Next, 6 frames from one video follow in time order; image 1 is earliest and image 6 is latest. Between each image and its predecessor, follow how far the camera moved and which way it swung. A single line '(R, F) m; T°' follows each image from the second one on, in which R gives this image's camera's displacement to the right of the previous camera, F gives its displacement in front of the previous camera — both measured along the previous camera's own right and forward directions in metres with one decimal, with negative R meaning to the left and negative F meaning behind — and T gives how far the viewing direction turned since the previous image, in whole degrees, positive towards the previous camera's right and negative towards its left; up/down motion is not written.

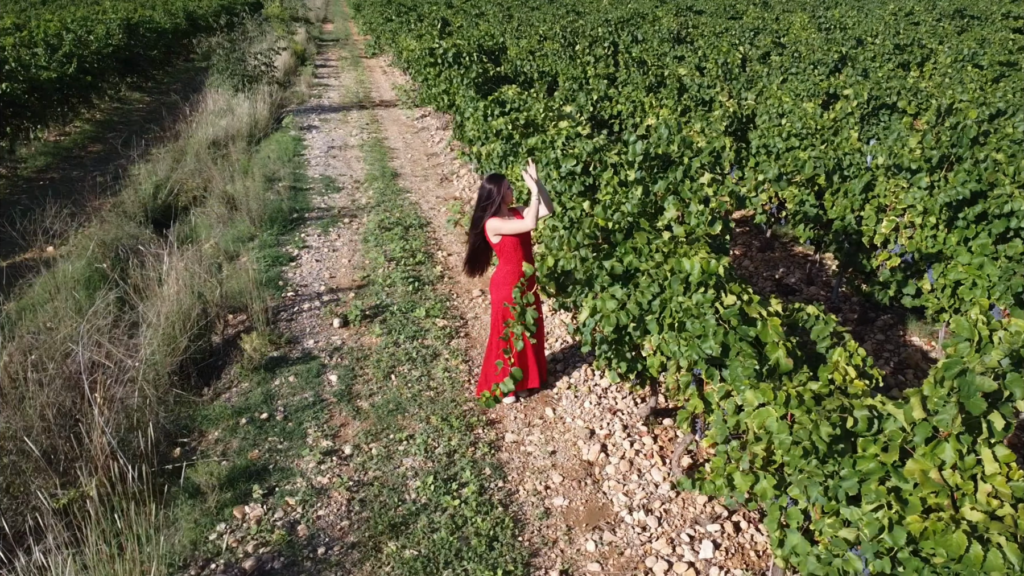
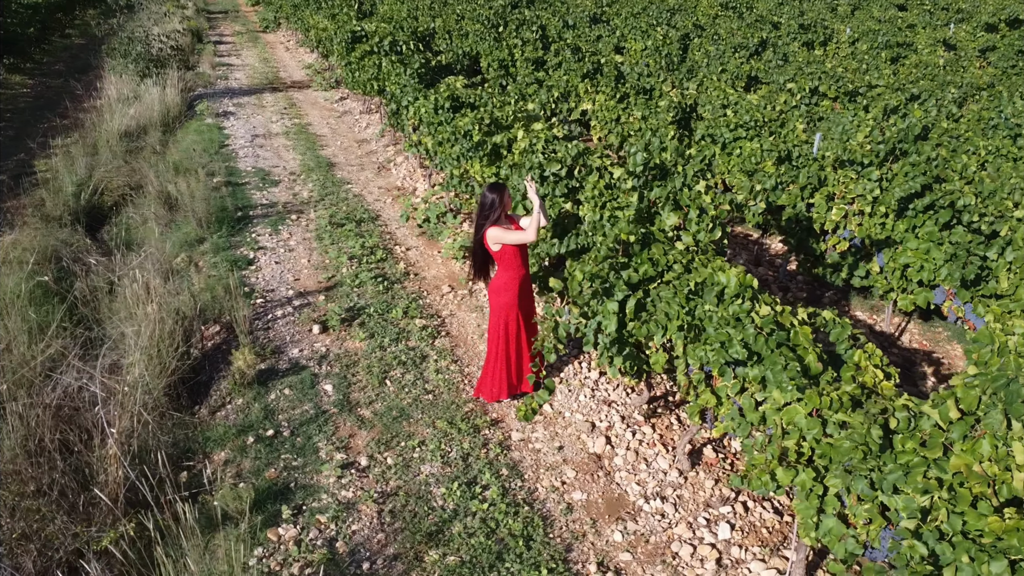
(-0.7, -0.1) m; +8°
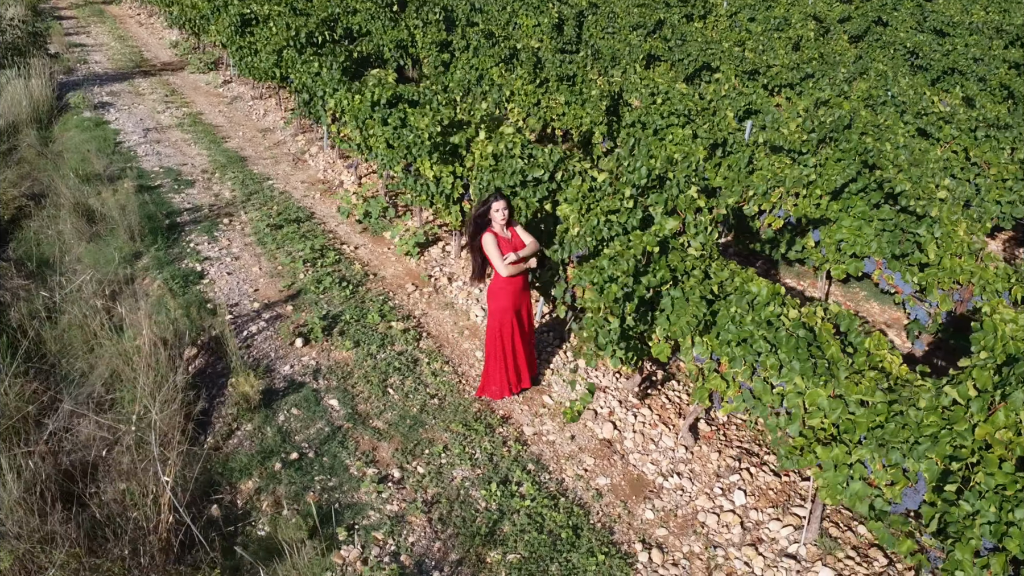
(-1.0, -0.2) m; +10°
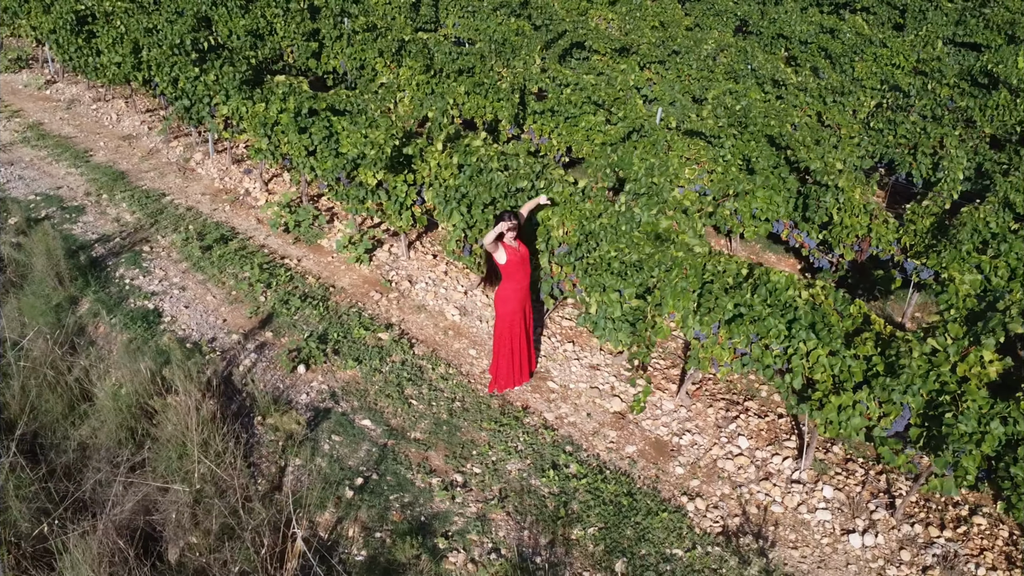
(-1.7, -0.4) m; +14°
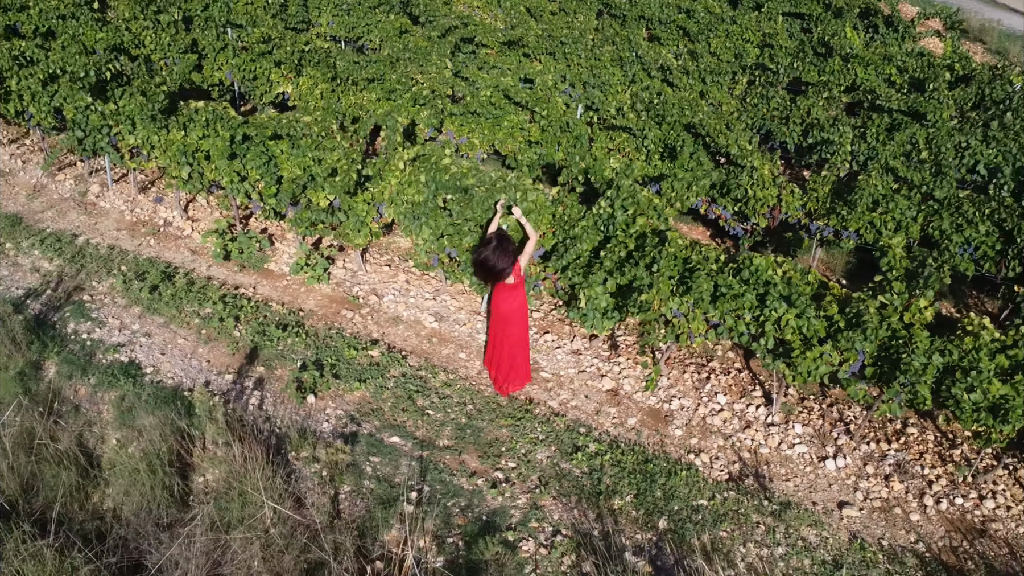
(-1.5, -0.4) m; +13°
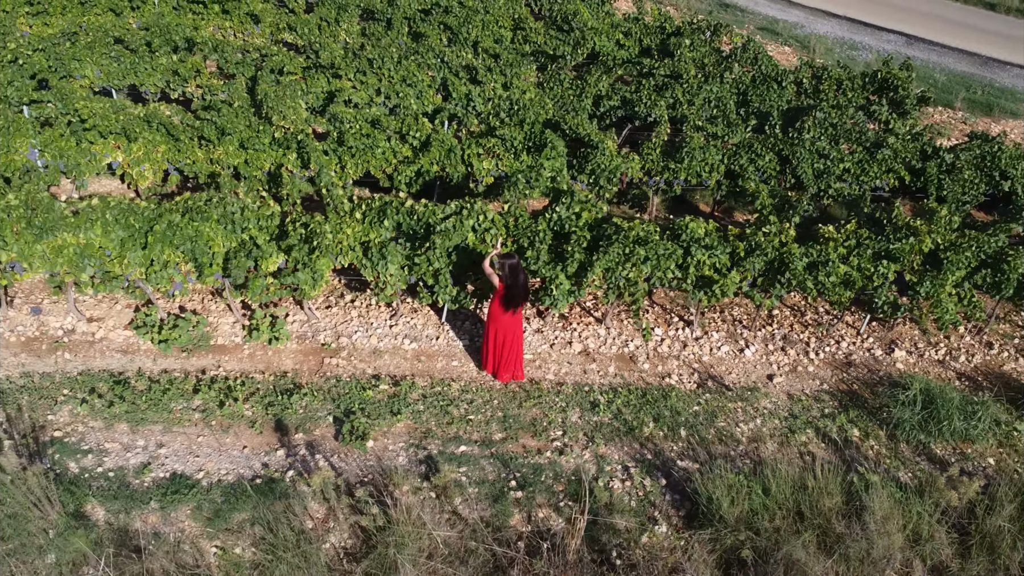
(-3.2, -0.6) m; +23°
